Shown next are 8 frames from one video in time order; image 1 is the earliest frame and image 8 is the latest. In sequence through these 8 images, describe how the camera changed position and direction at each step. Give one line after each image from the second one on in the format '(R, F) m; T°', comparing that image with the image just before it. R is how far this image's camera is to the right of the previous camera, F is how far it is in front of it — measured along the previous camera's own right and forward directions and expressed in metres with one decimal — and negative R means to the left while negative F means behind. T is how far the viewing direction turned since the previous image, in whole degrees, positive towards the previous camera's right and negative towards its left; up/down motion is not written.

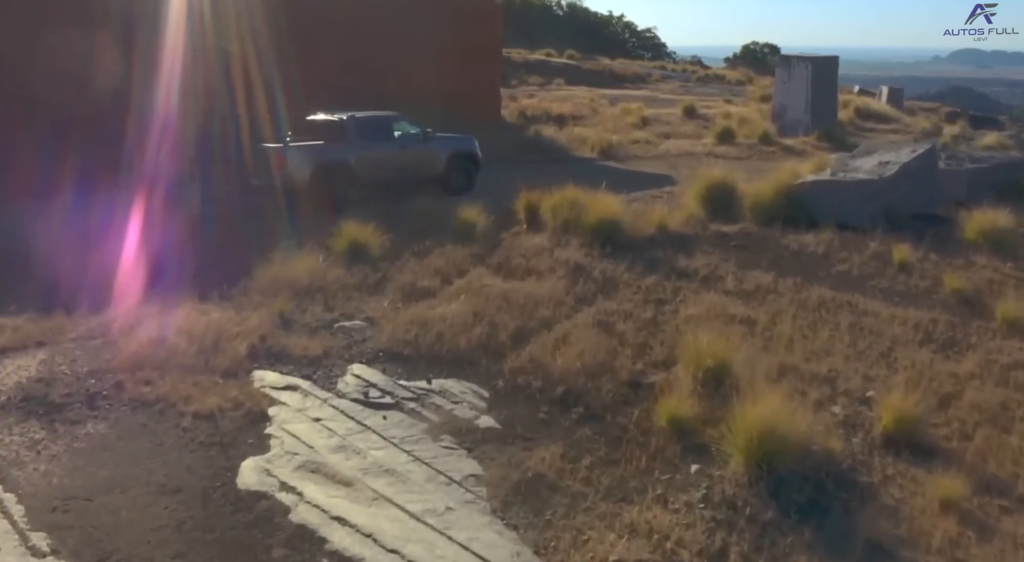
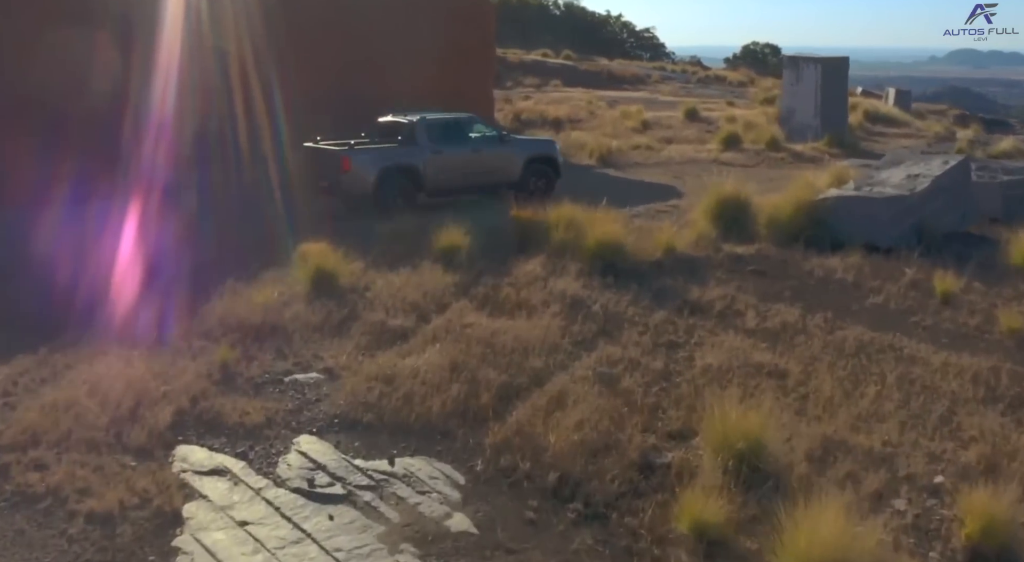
(+0.1, +1.4) m; 0°
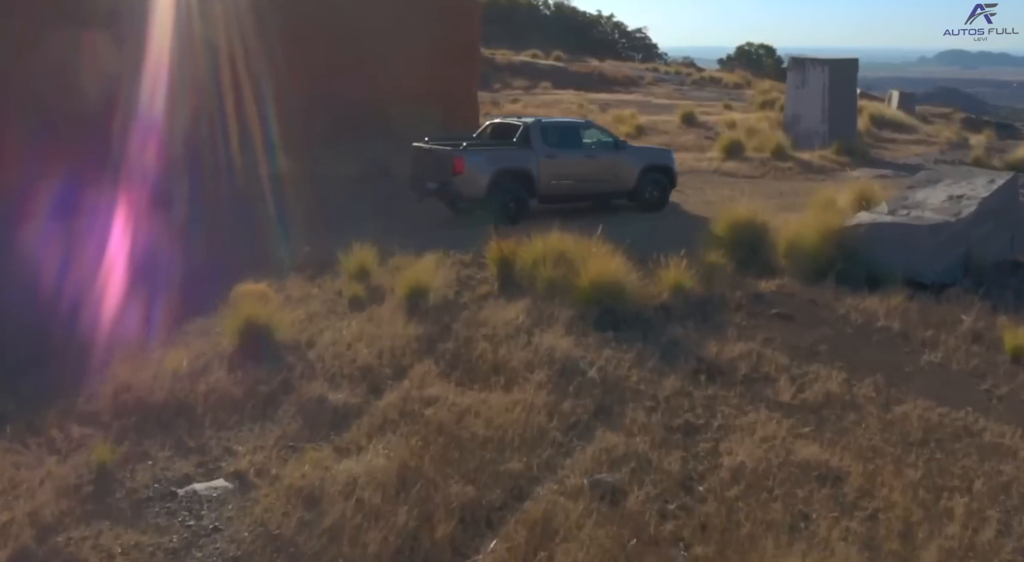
(+0.1, +1.8) m; +1°
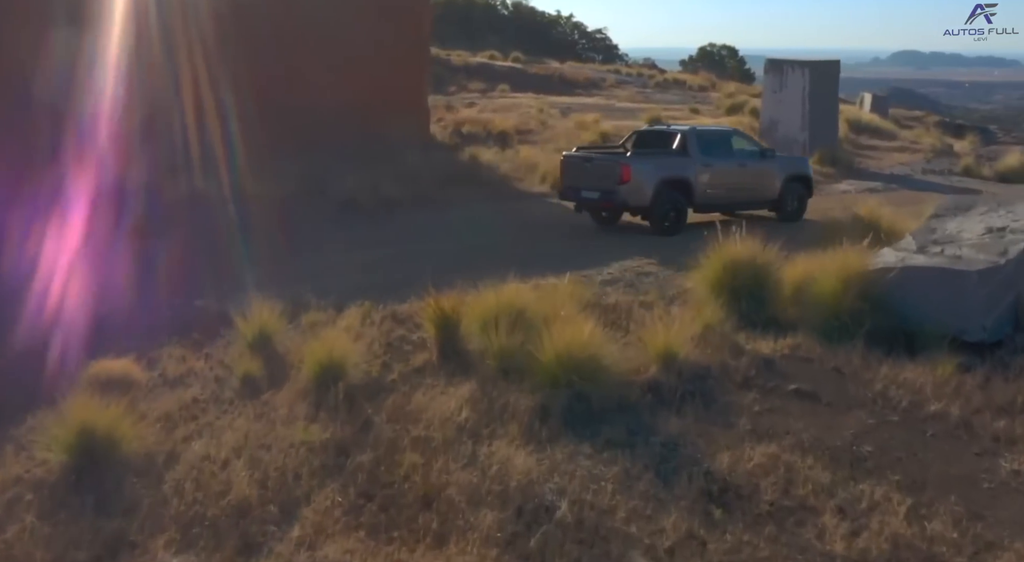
(+0.2, +2.1) m; +3°
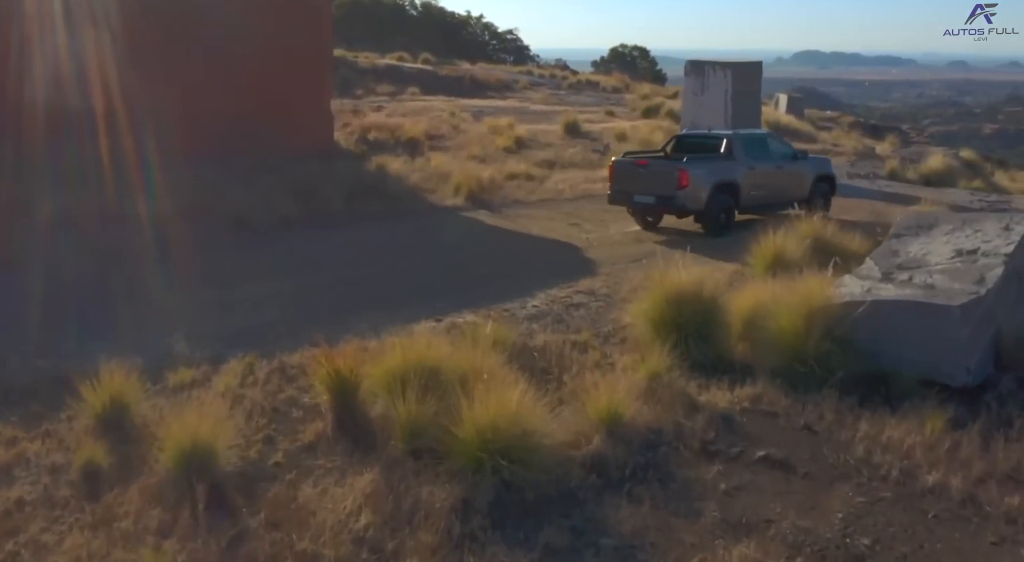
(+0.1, +1.3) m; +6°
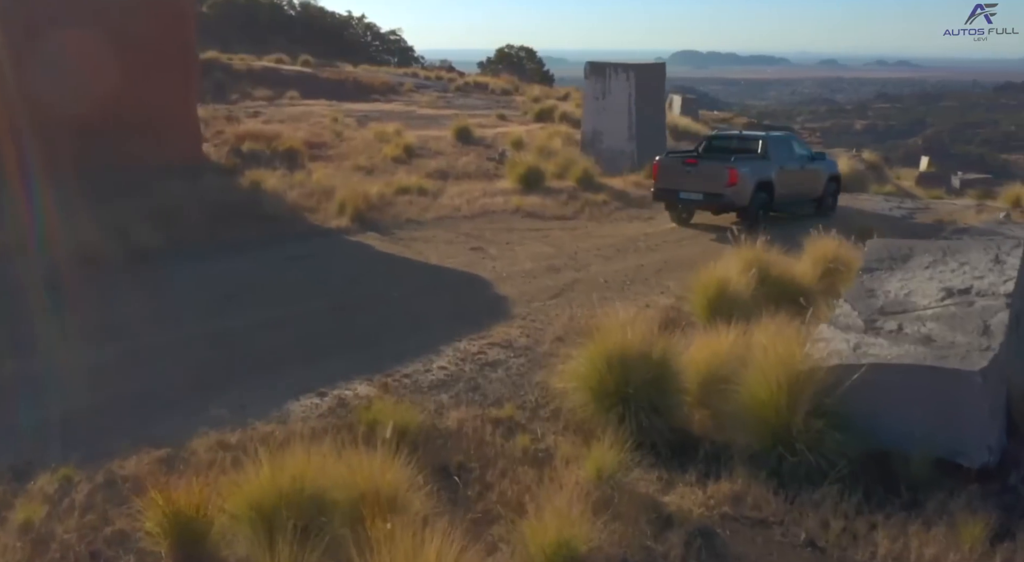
(-0.1, +1.6) m; +7°
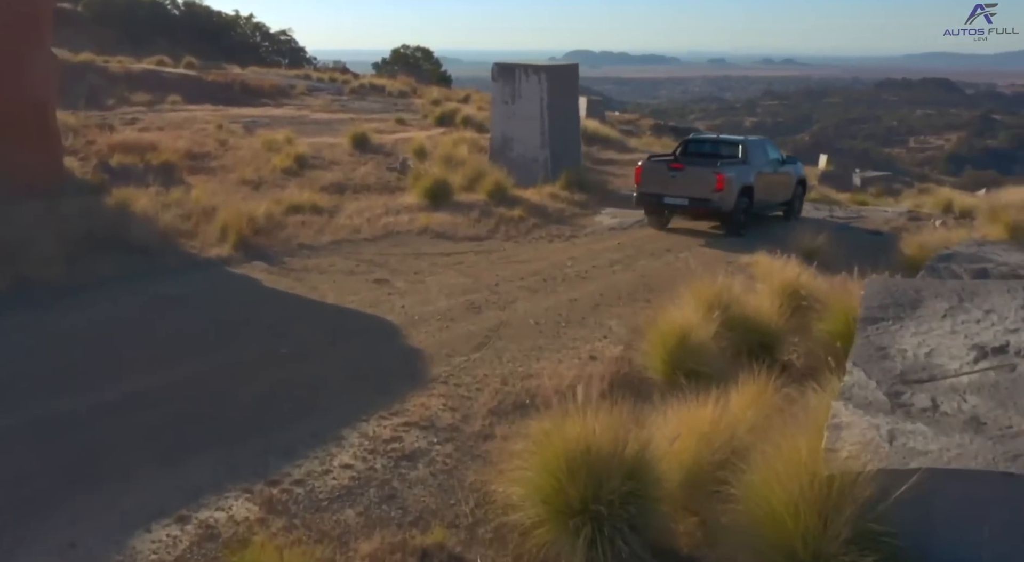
(-0.1, +1.5) m; +7°
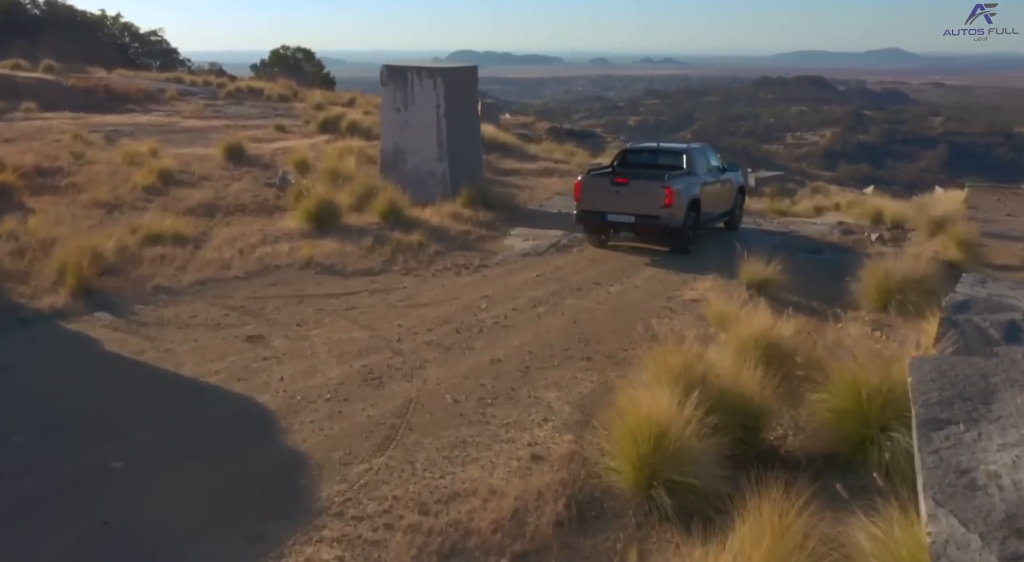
(-0.1, +1.8) m; +7°
